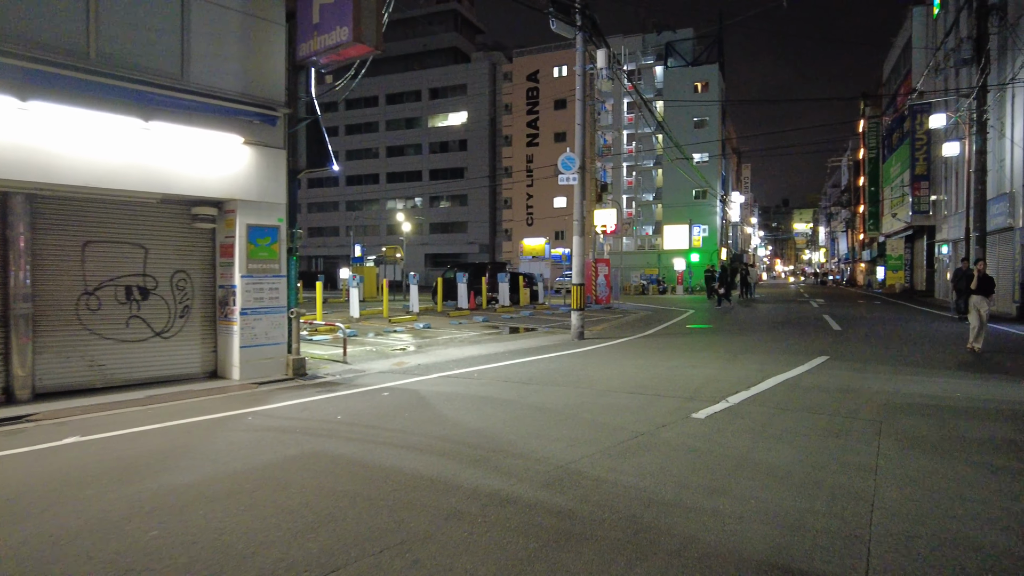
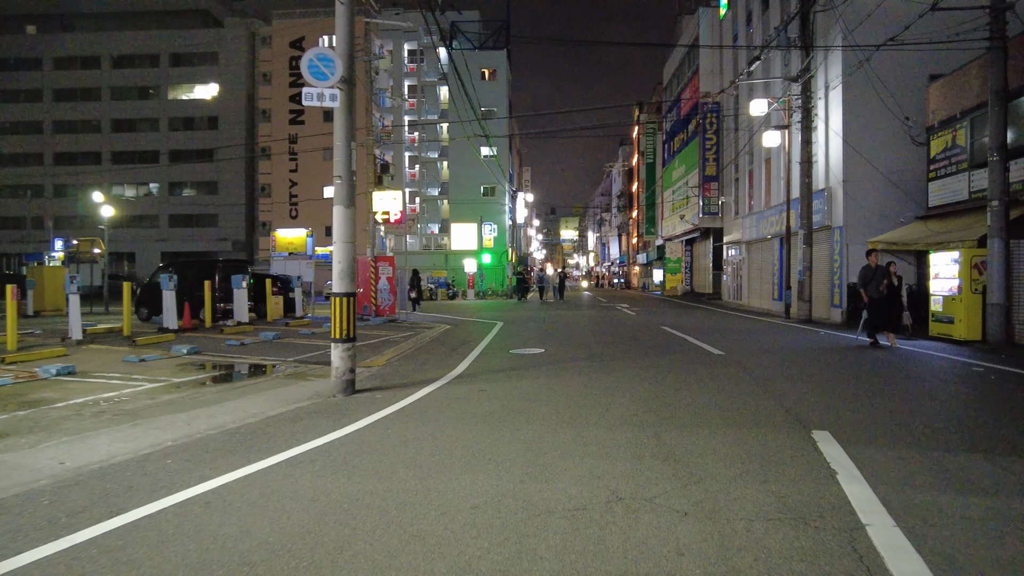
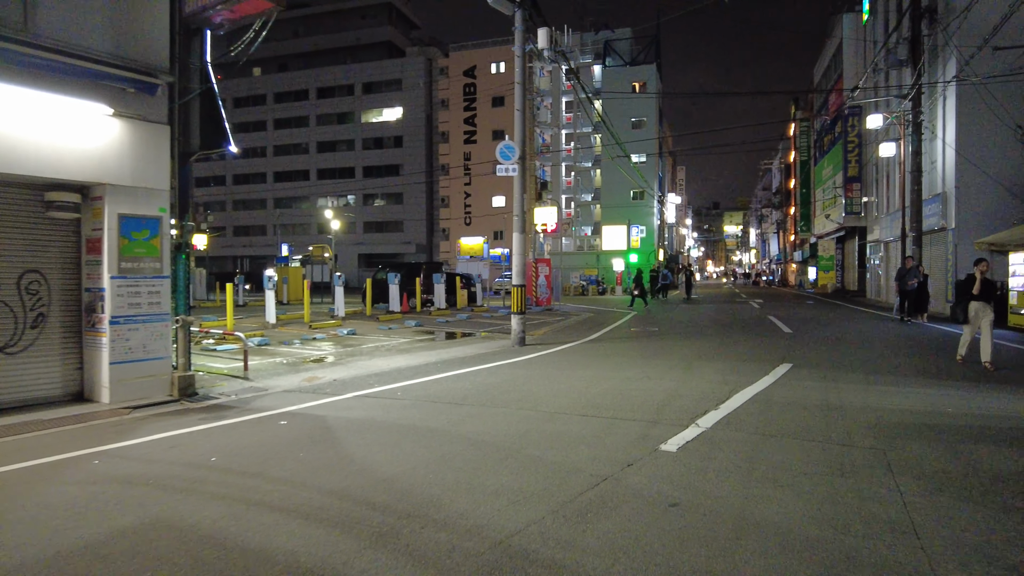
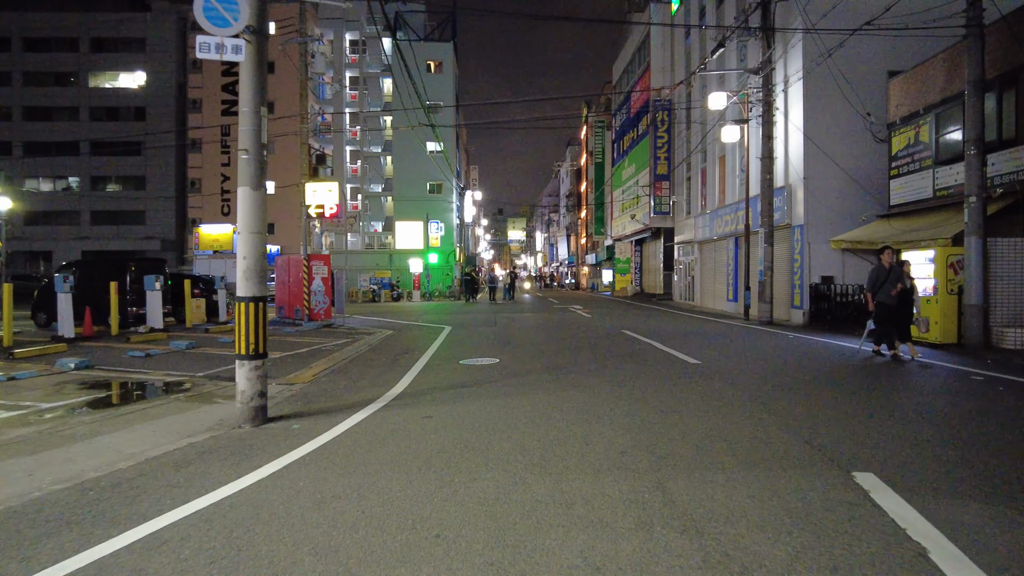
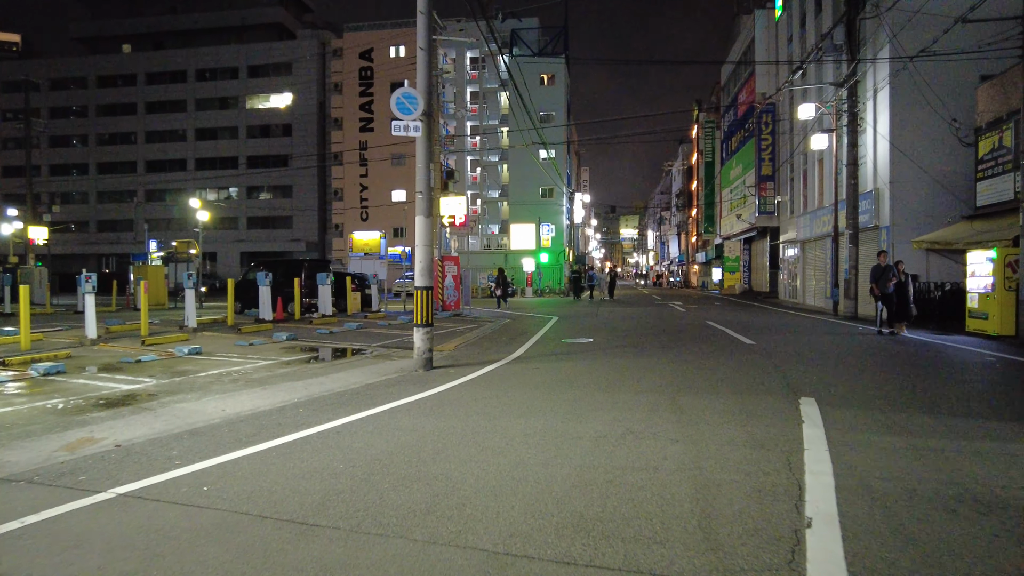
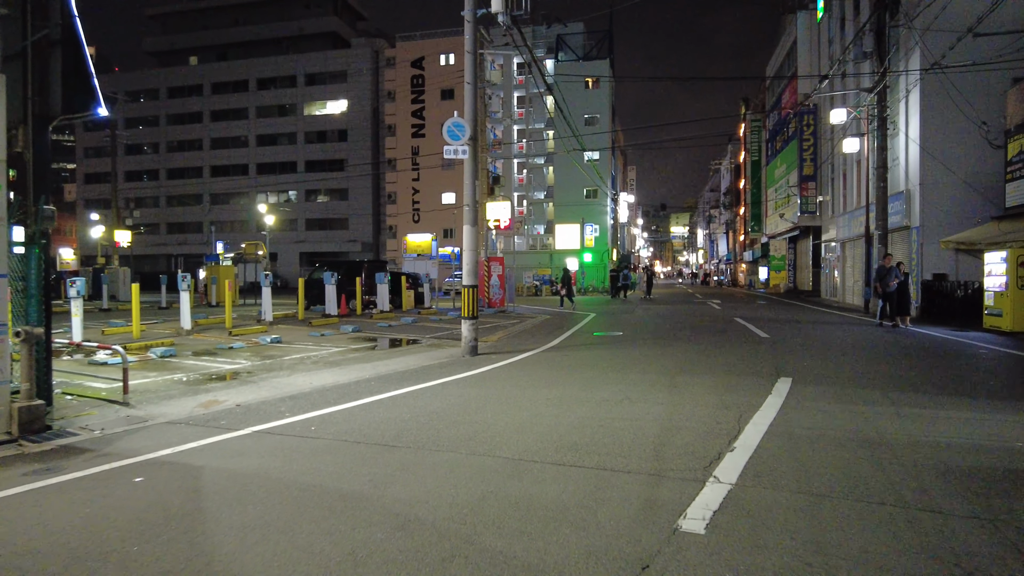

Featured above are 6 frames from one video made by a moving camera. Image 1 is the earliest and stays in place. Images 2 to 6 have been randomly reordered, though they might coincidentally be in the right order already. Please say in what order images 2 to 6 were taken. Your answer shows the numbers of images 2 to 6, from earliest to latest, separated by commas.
3, 6, 5, 2, 4
